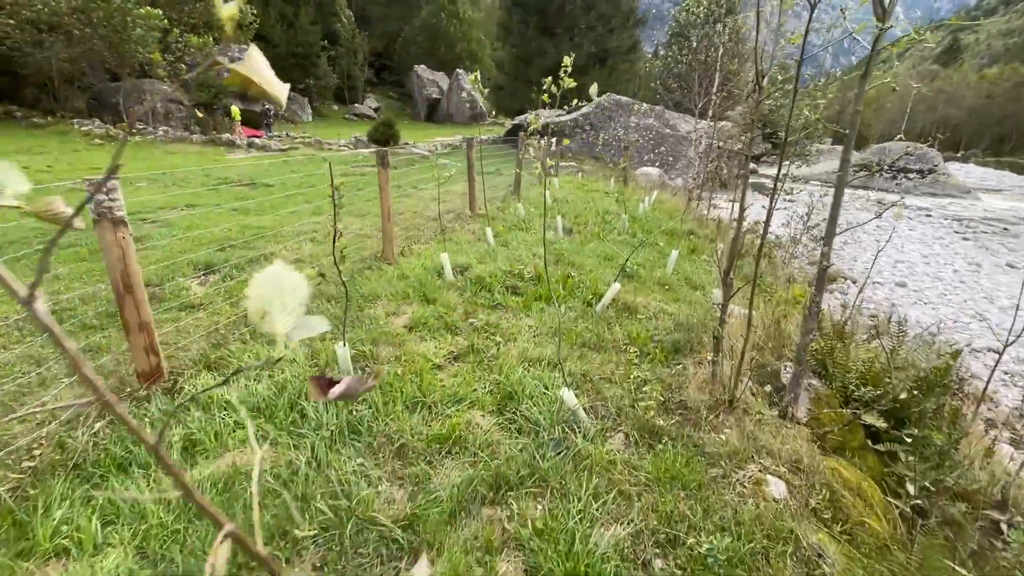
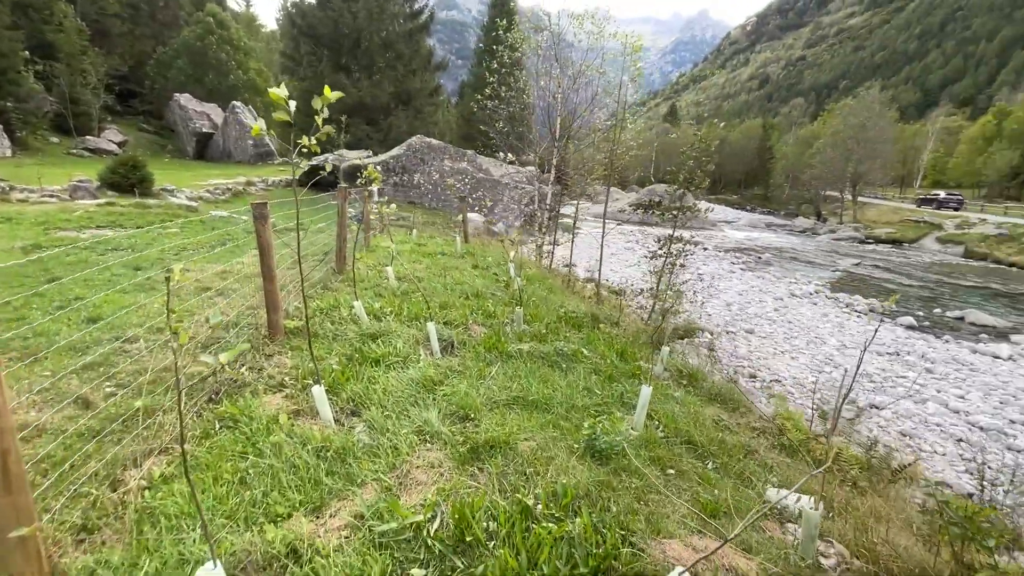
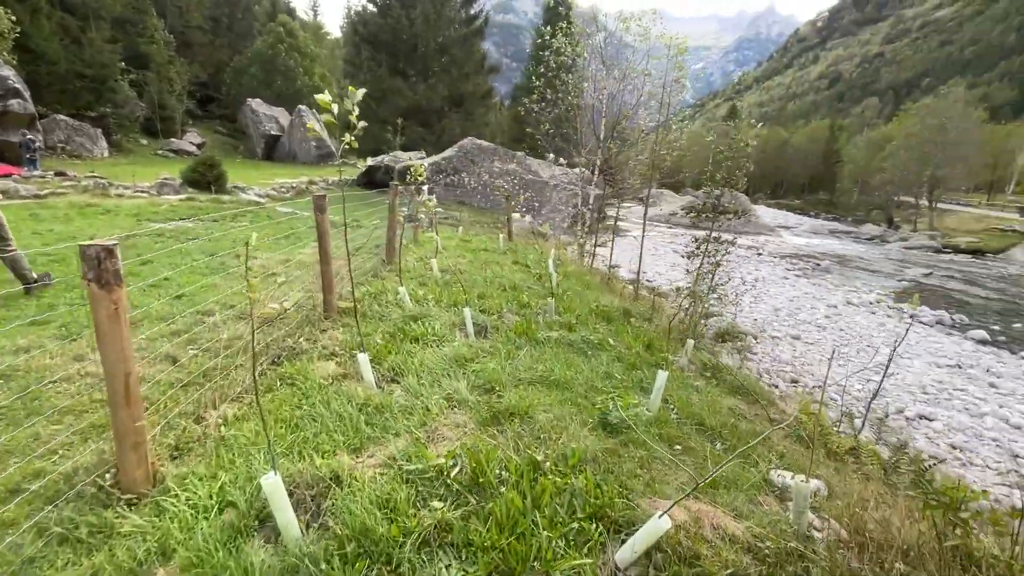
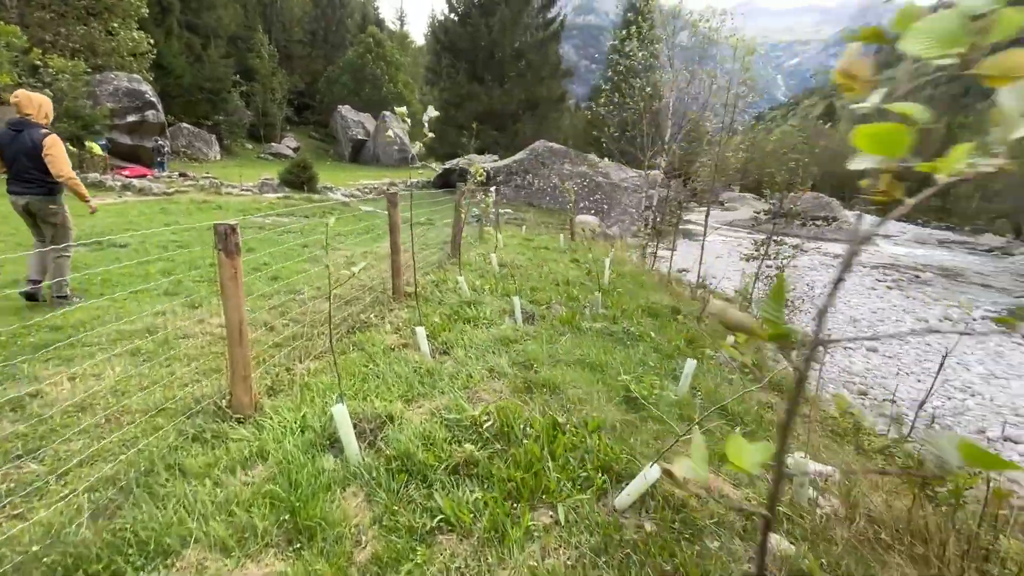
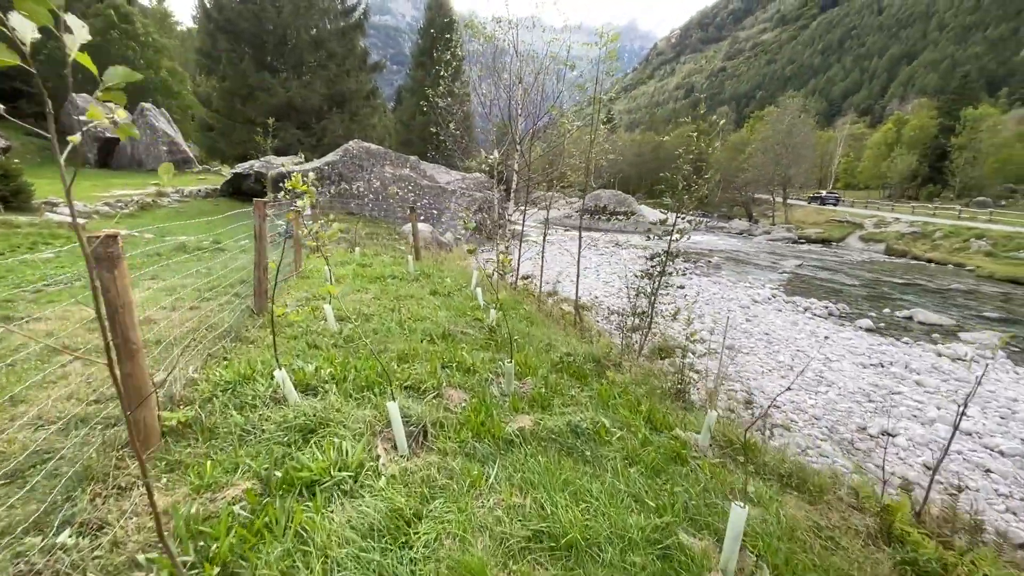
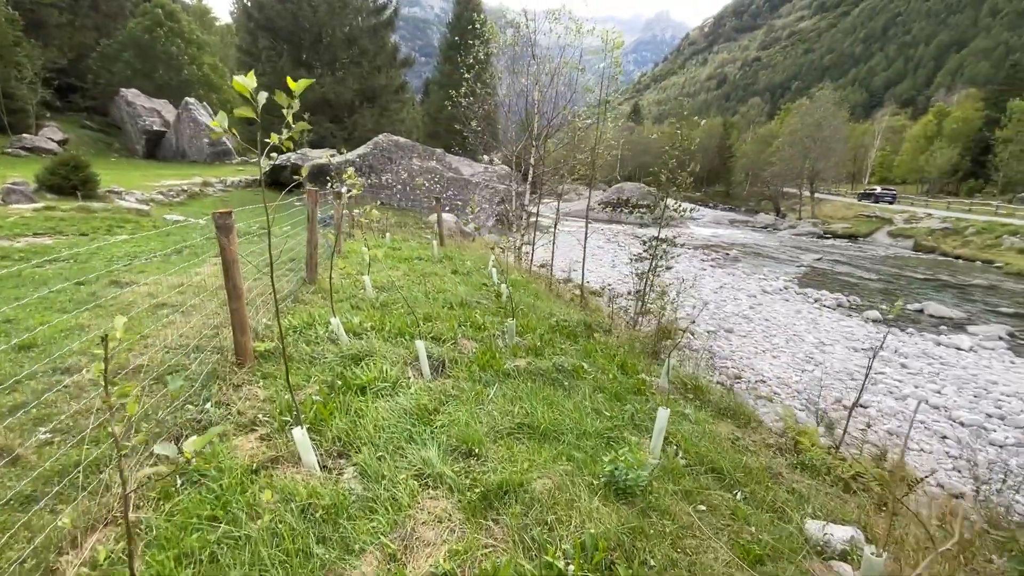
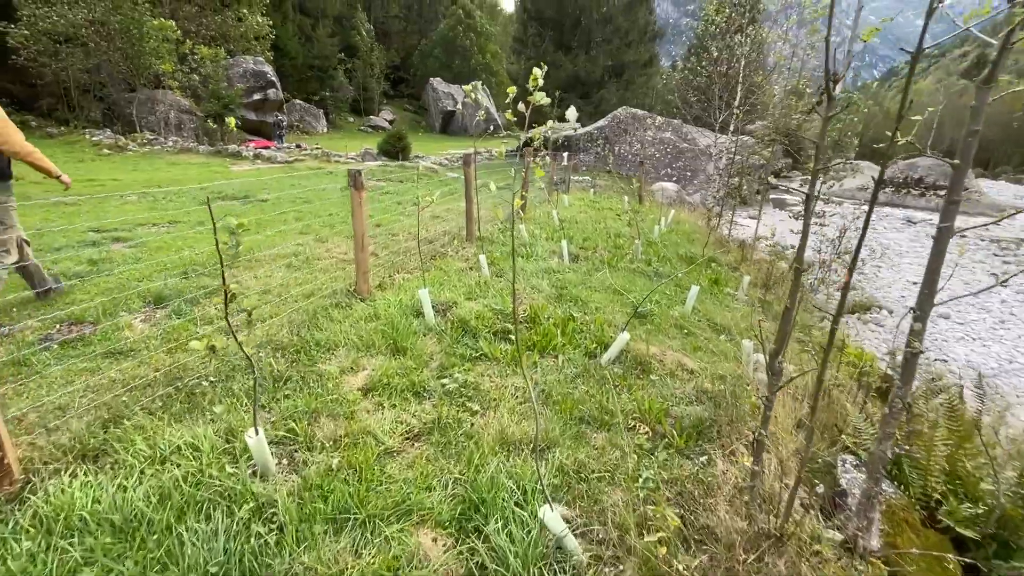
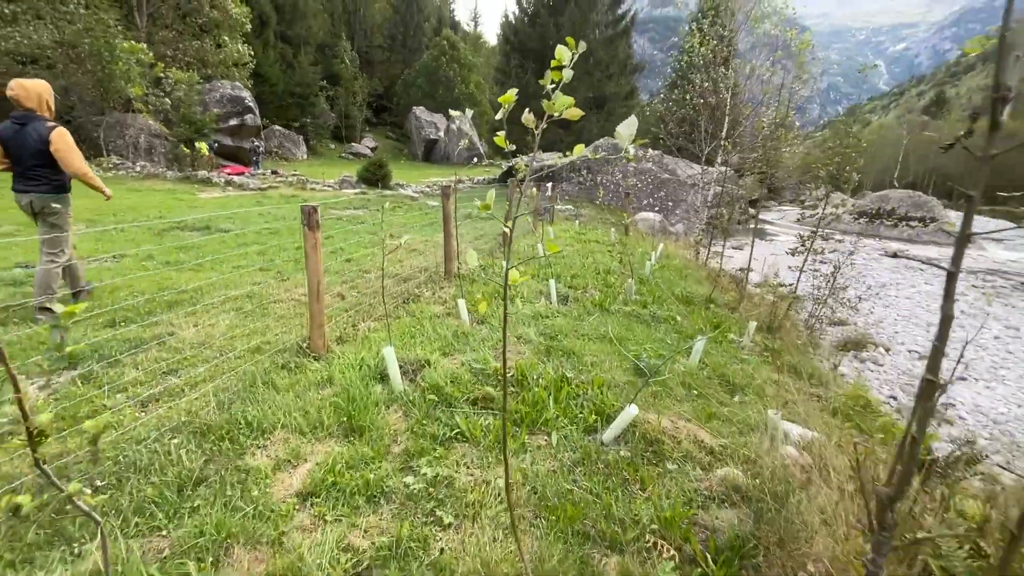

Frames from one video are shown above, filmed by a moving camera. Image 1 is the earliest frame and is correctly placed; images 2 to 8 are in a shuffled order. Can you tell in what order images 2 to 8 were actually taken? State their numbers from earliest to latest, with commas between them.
7, 8, 4, 3, 2, 6, 5
